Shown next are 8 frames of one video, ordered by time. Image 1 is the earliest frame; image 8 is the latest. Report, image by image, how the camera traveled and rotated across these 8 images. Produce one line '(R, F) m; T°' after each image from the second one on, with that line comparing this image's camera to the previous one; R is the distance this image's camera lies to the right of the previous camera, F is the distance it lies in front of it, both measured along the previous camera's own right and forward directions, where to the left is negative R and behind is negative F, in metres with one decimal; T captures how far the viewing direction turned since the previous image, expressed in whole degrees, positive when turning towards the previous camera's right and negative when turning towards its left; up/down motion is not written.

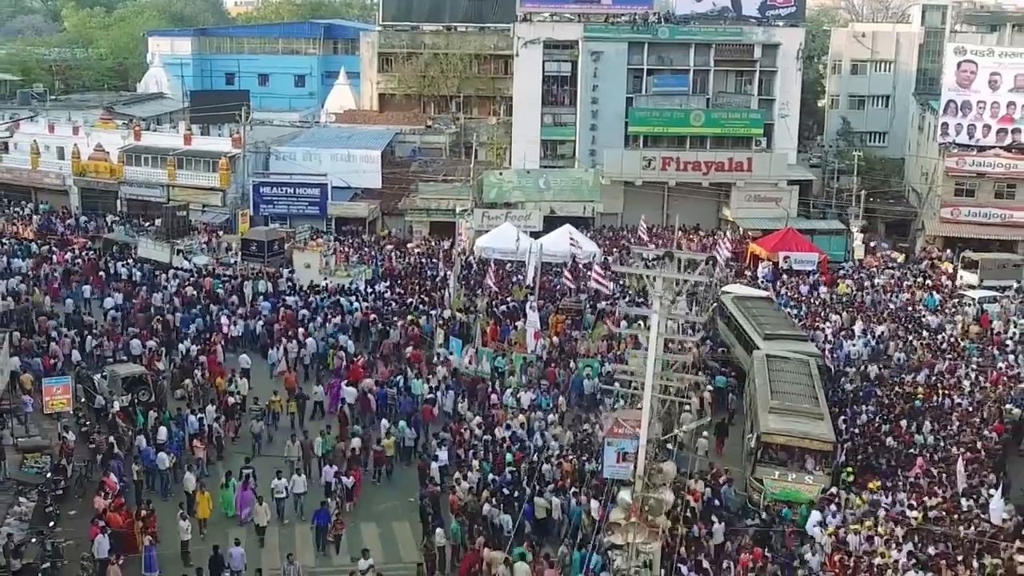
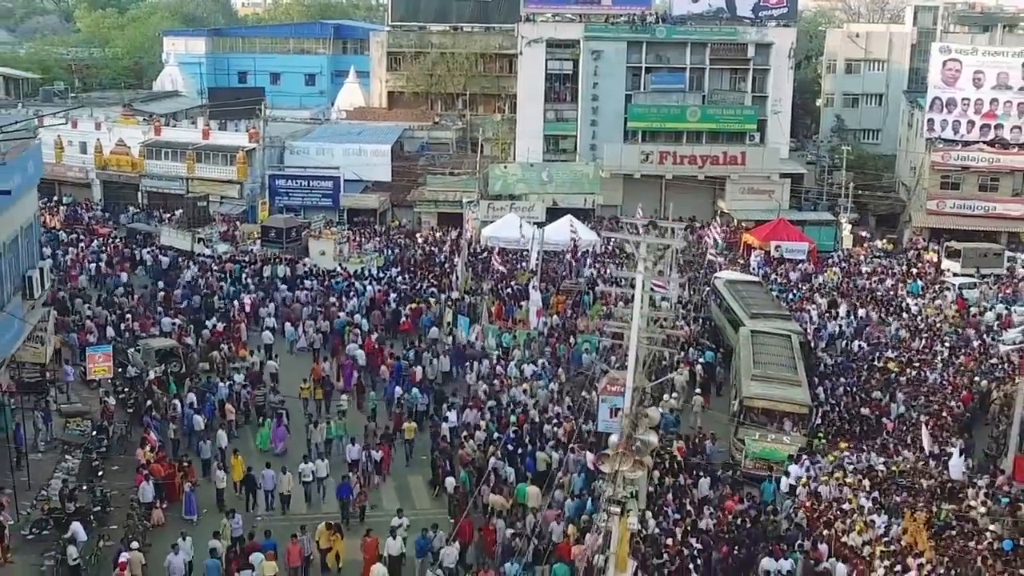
(0.0, -1.8) m; 0°
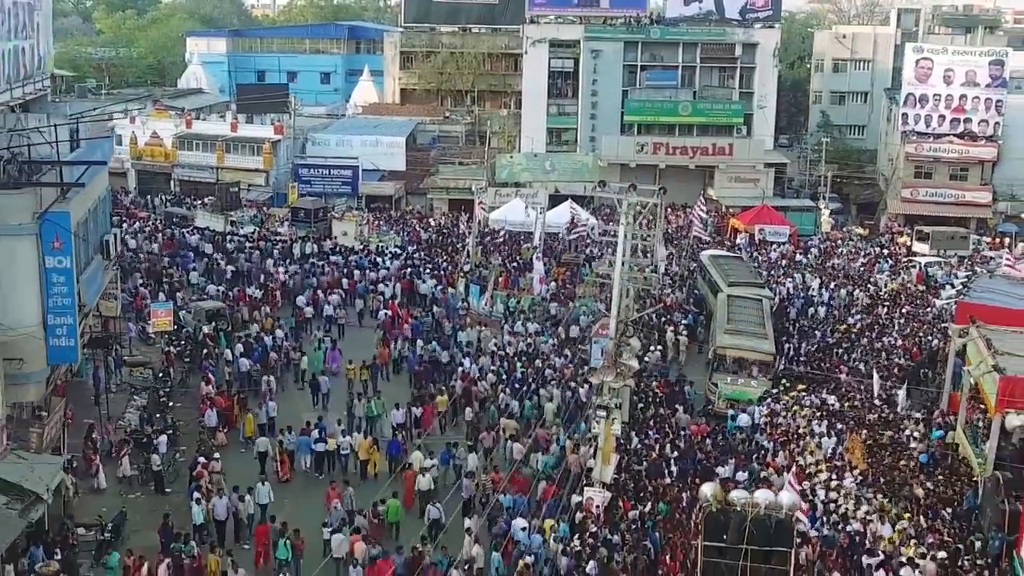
(0.0, -3.3) m; 0°
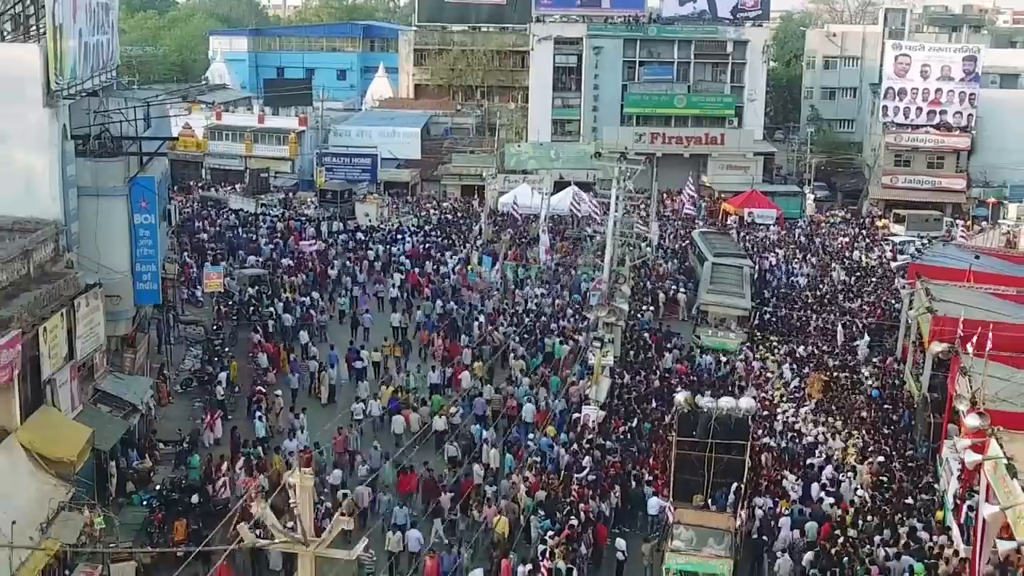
(-0.1, -3.4) m; 0°
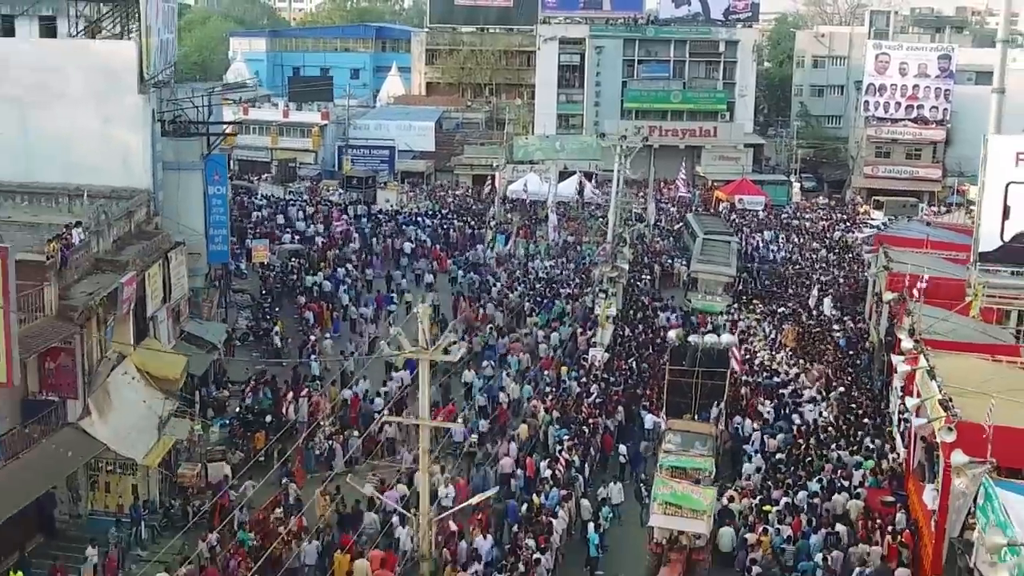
(-0.4, -3.6) m; 0°
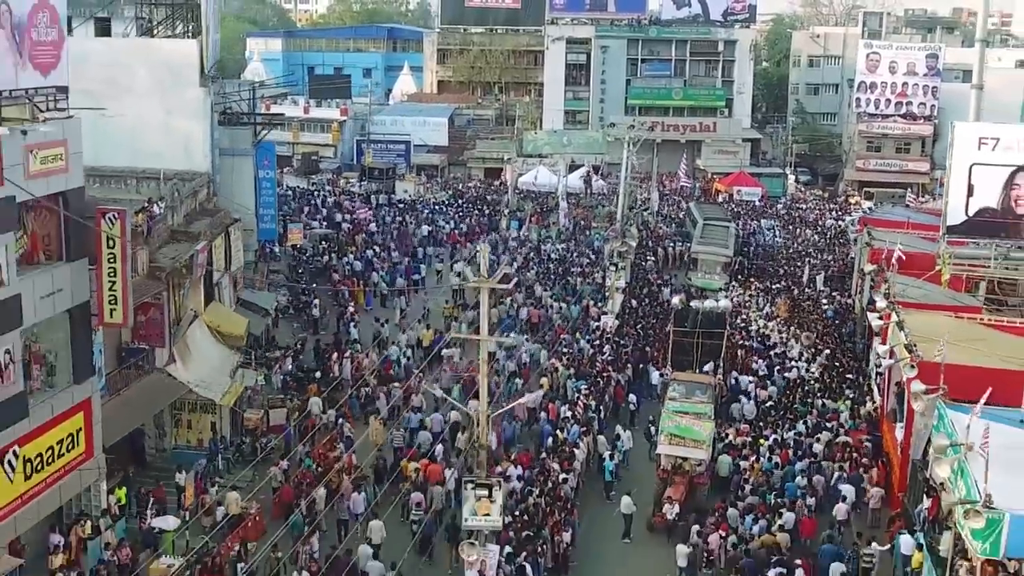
(-0.4, -2.7) m; 0°
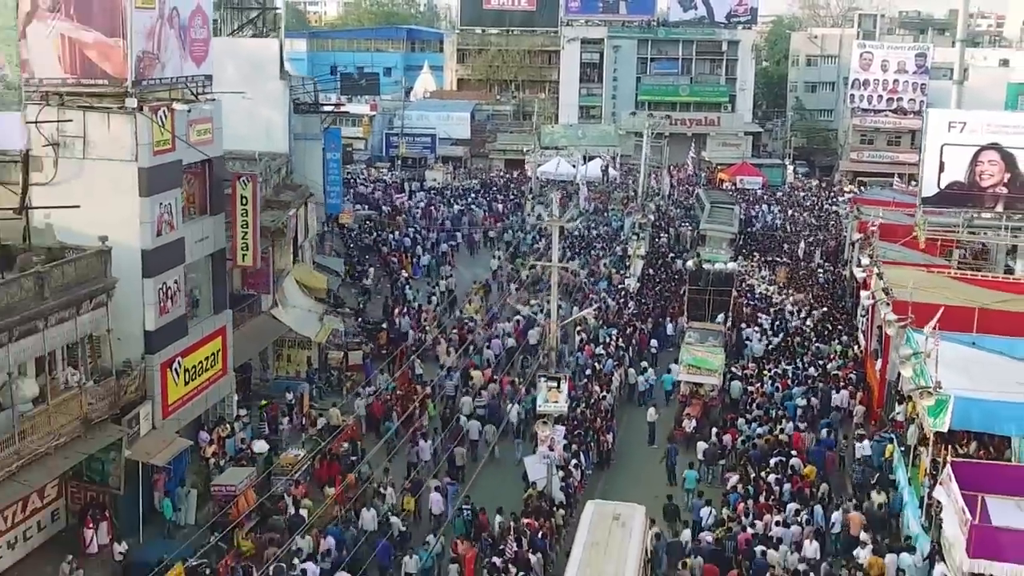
(-0.9, -4.0) m; 0°
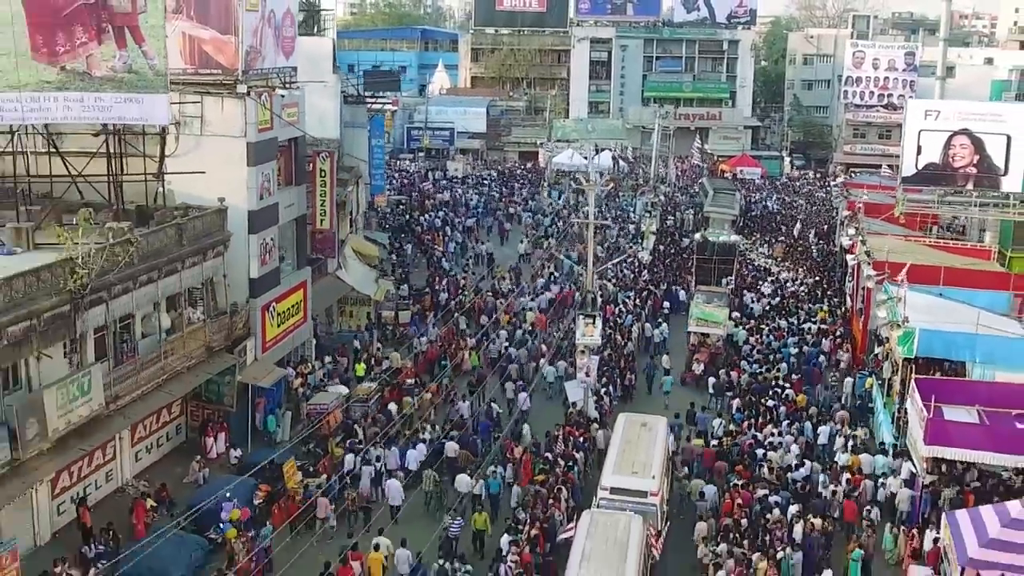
(-0.7, -3.6) m; 0°
